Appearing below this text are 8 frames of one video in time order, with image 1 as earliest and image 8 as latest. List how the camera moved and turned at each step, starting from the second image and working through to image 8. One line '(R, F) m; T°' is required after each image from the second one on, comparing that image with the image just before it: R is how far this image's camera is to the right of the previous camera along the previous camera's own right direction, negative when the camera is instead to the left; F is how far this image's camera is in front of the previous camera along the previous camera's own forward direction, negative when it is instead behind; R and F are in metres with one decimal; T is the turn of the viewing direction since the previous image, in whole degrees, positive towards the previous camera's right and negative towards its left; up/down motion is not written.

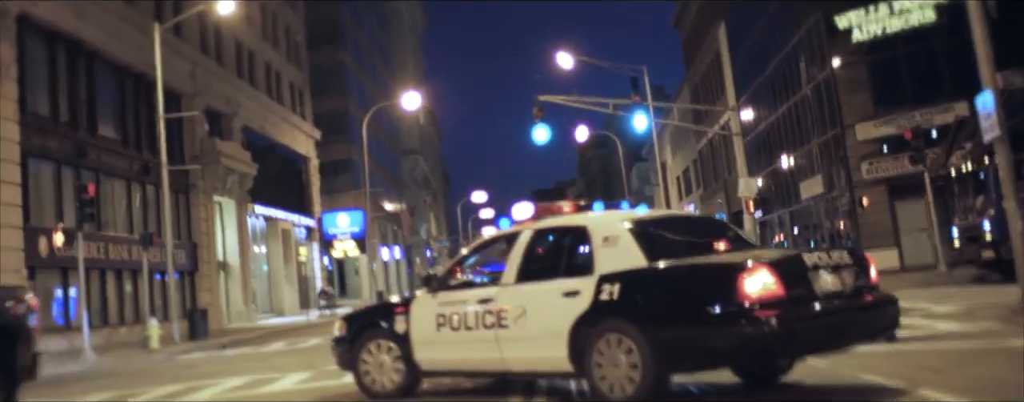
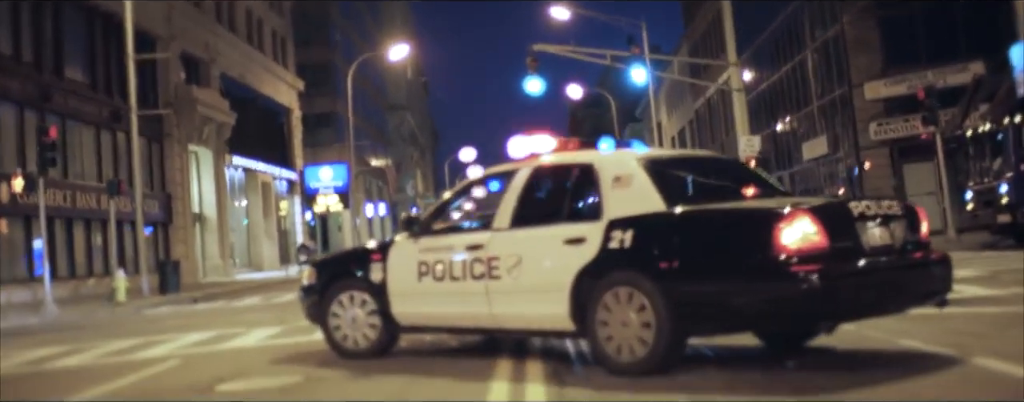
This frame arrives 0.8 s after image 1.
(-0.1, +1.2) m; +1°
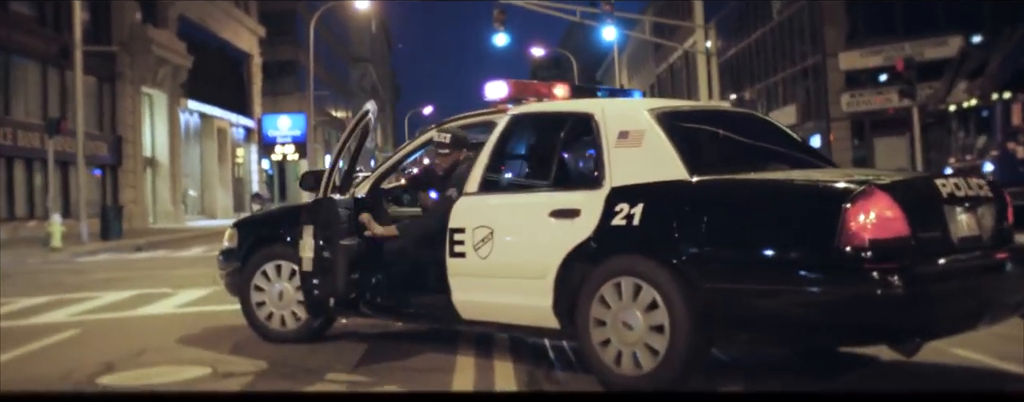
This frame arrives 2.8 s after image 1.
(-0.1, +1.5) m; +2°
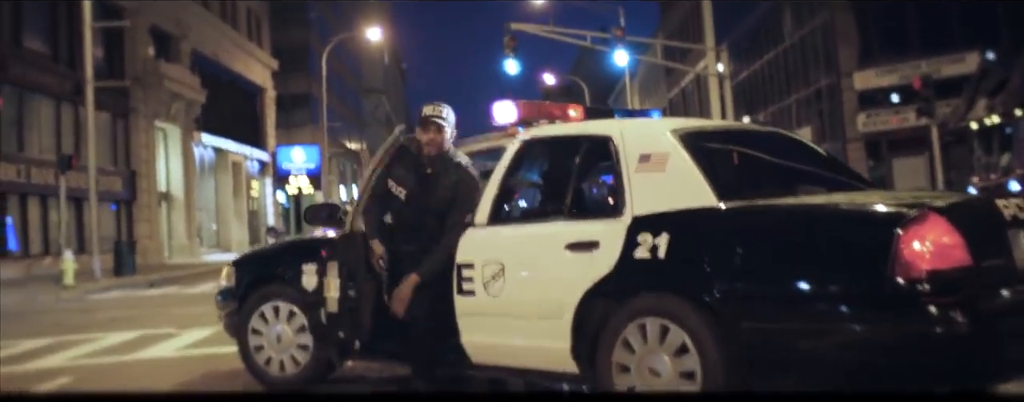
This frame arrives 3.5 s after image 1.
(0.0, +0.4) m; -1°
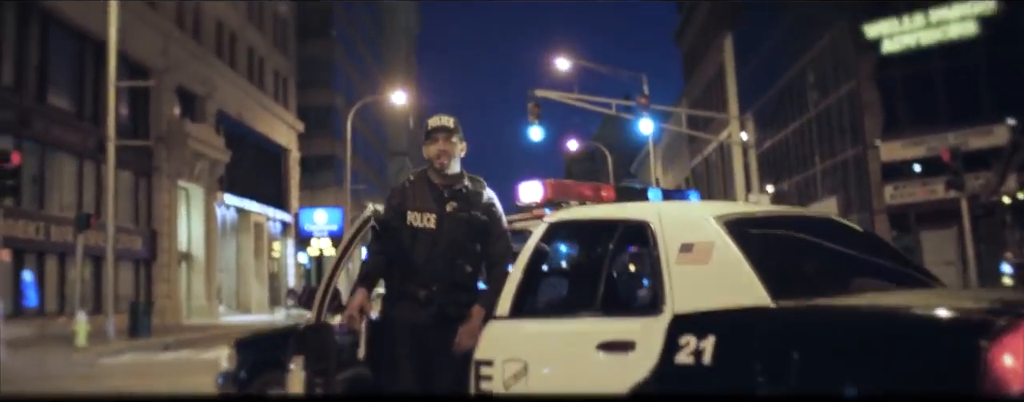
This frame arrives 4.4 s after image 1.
(0.0, +0.4) m; -1°
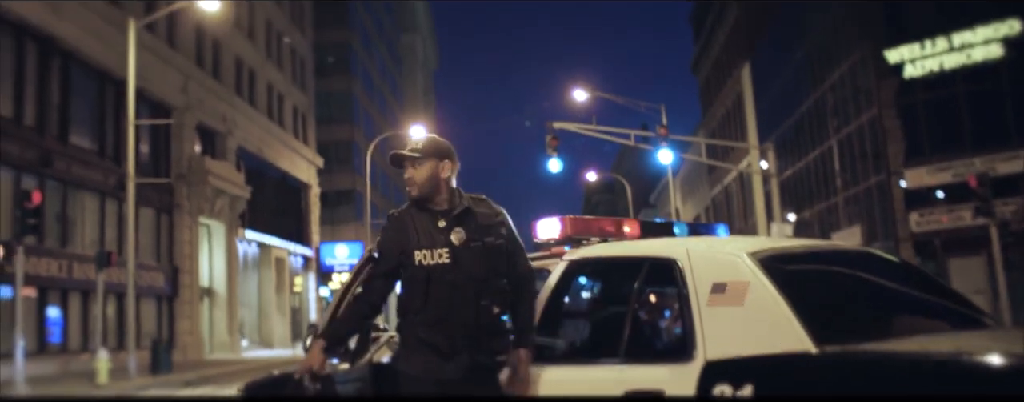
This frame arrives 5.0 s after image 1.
(0.0, +0.3) m; -1°
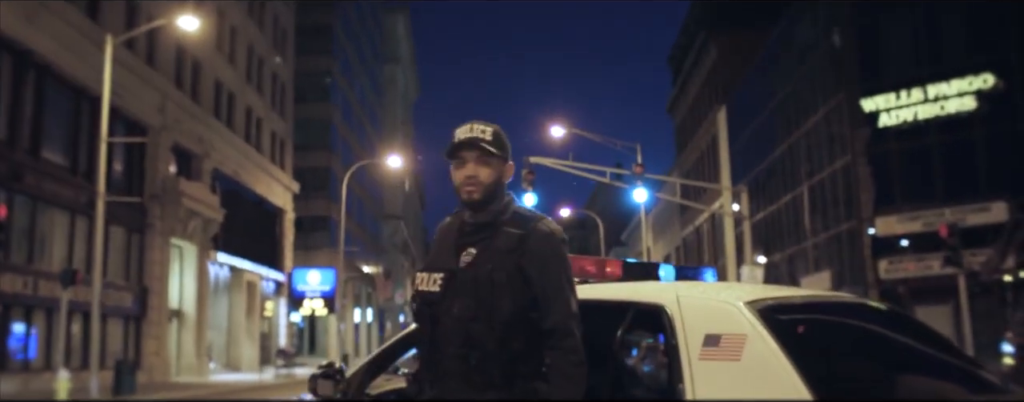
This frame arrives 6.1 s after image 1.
(0.0, 0.0) m; +1°
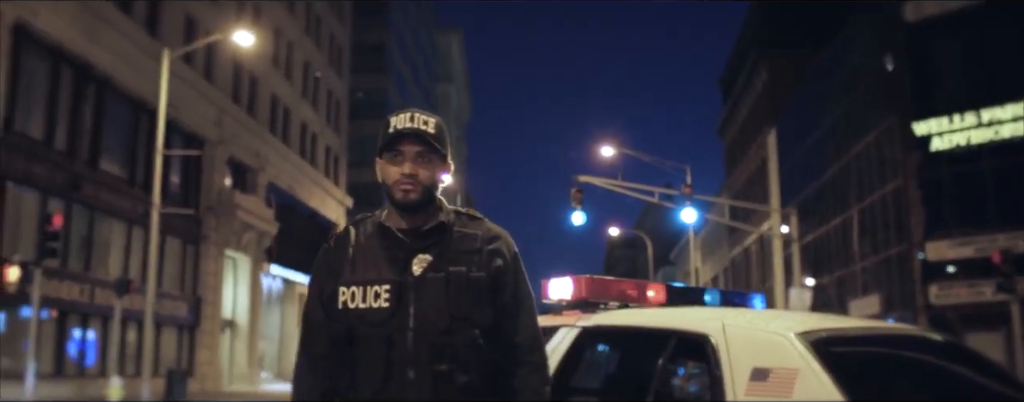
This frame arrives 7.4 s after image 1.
(+0.3, -0.3) m; -3°
